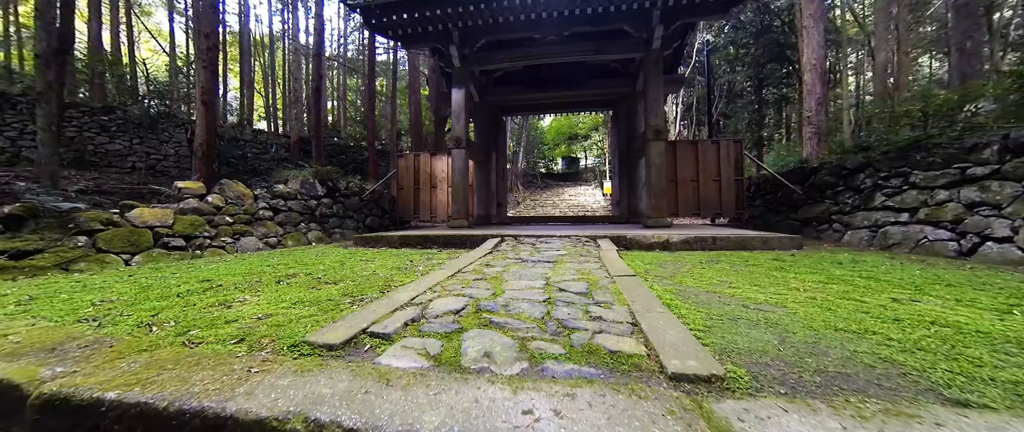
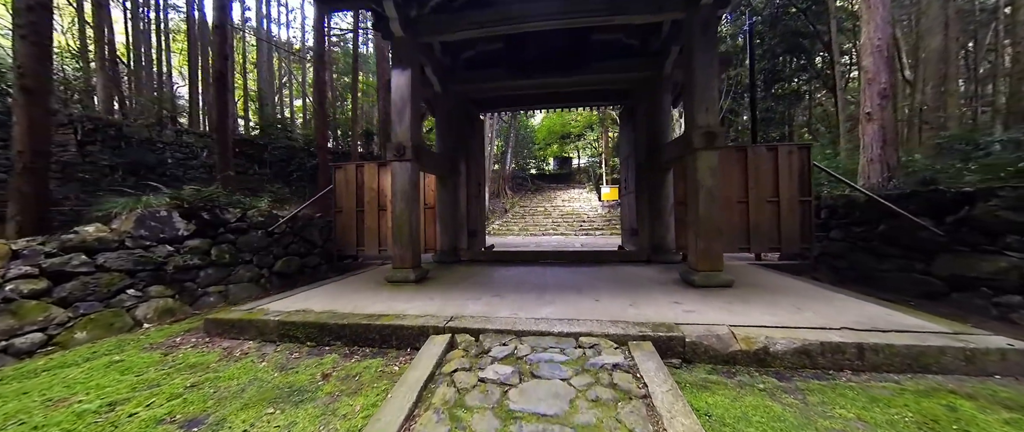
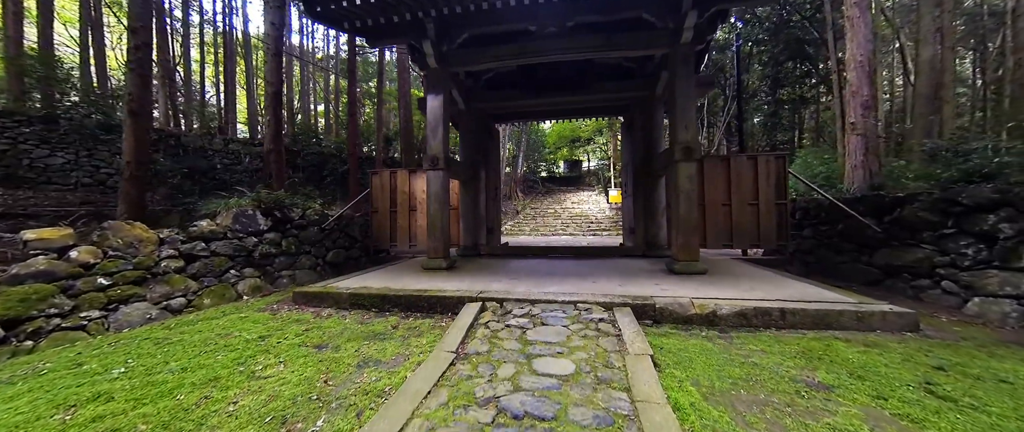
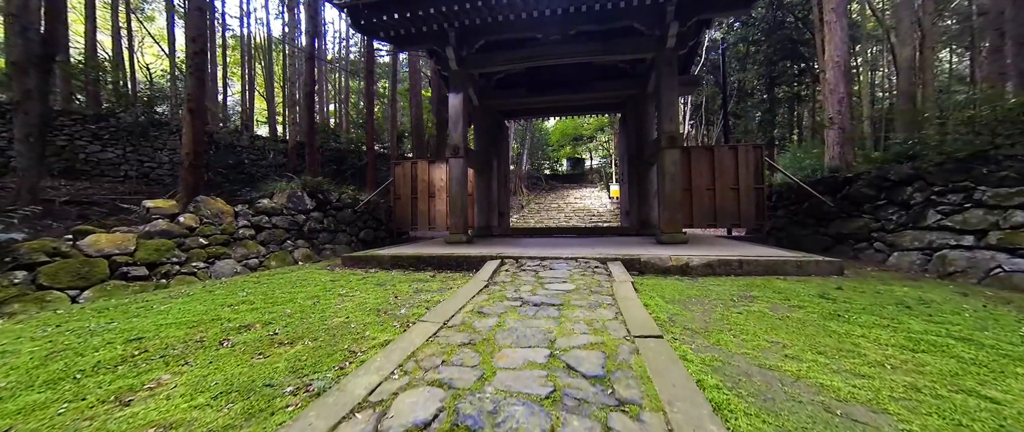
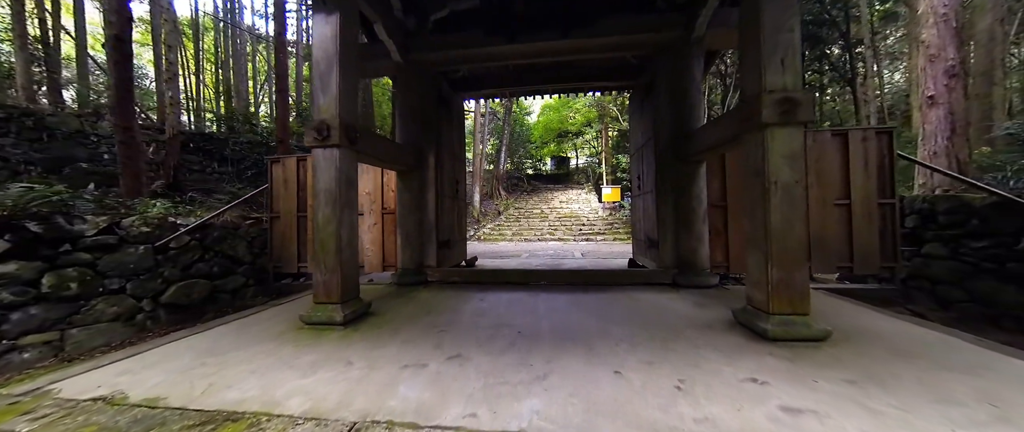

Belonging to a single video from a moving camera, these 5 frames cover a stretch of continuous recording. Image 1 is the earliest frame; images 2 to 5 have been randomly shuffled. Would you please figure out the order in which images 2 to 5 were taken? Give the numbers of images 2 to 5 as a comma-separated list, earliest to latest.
4, 3, 2, 5
